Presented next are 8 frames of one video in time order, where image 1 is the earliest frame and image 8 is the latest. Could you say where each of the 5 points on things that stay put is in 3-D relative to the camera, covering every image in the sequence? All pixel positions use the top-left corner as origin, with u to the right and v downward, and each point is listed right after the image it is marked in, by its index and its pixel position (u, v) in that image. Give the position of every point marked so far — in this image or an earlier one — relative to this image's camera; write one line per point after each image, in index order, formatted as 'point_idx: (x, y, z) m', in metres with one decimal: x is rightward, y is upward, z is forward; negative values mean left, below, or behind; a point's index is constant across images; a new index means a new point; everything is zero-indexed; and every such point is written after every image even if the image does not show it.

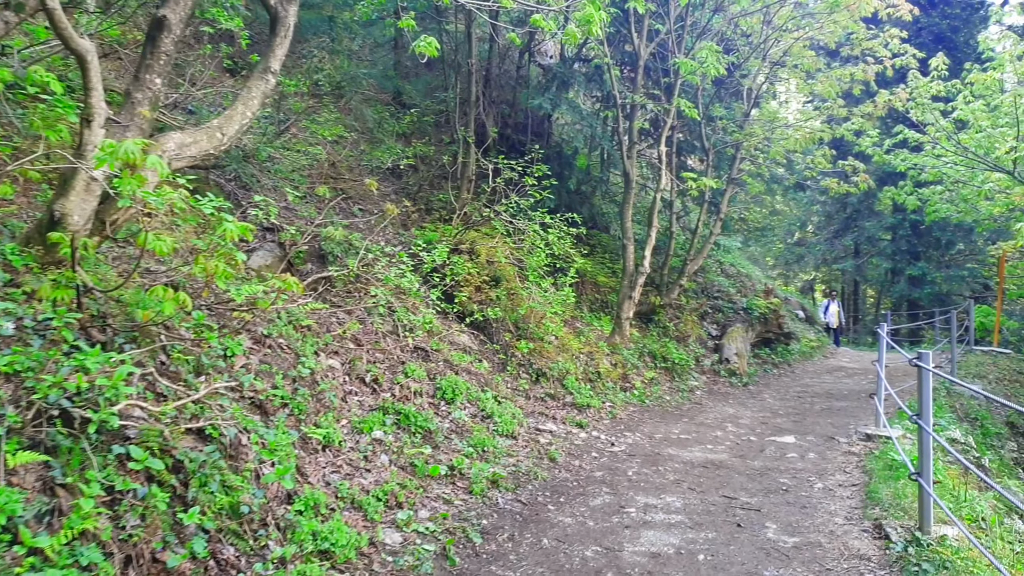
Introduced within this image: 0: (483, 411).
0: (-0.2, -0.9, +5.9) m
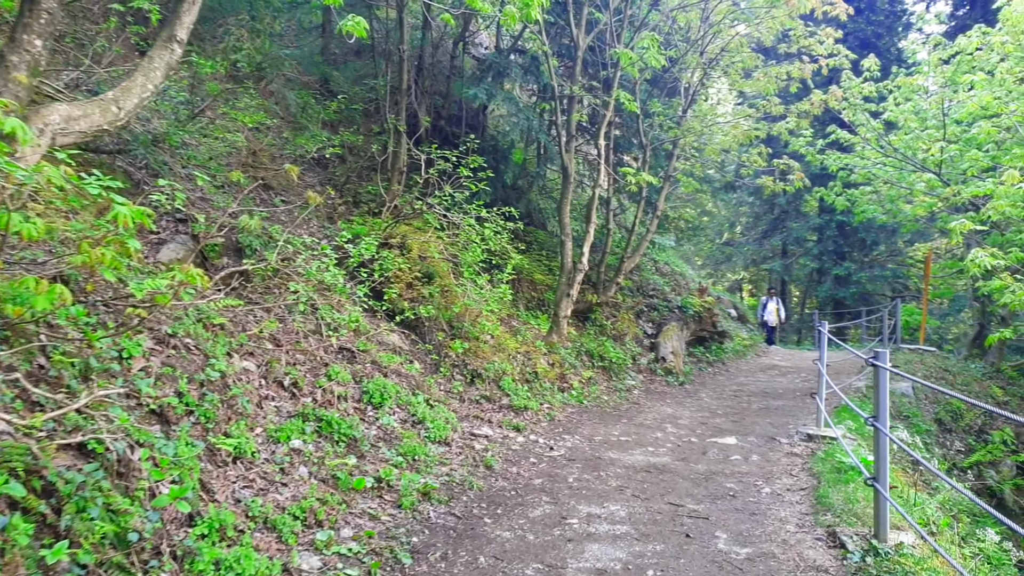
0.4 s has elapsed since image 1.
0: (-0.7, -0.9, +5.5) m
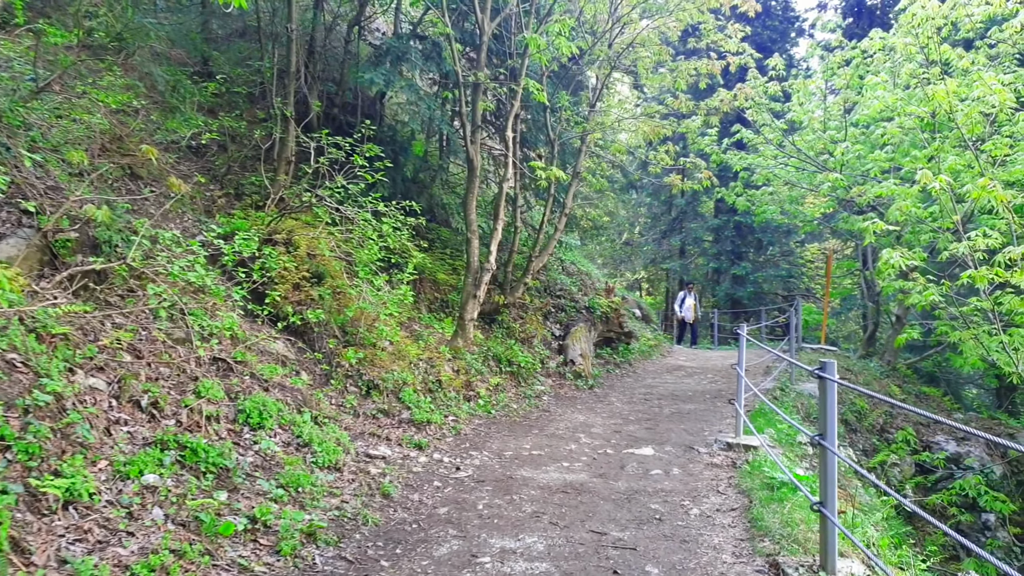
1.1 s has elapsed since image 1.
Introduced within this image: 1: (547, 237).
0: (-1.3, -0.9, +4.8) m
1: (+0.5, +0.7, +11.1) m
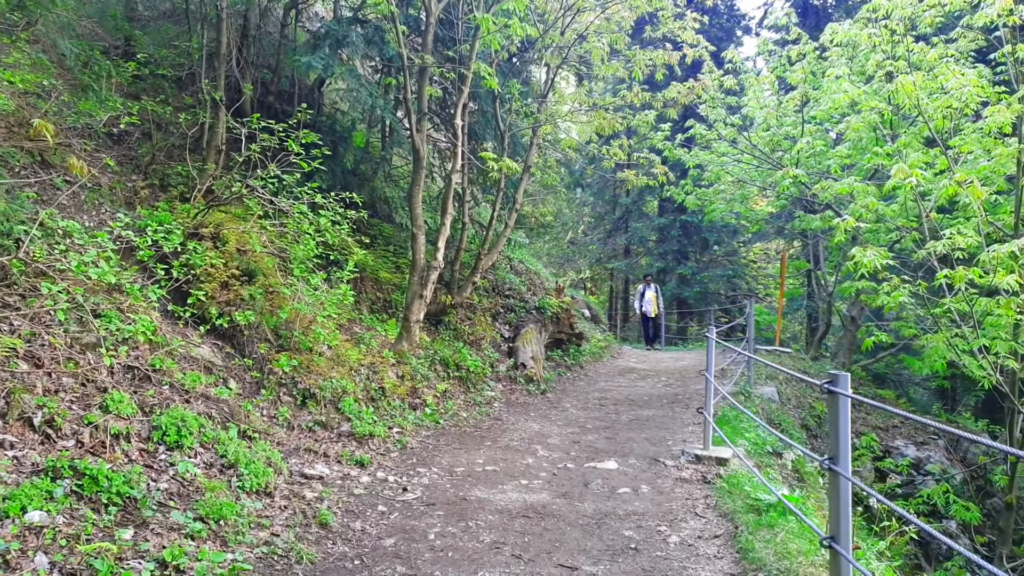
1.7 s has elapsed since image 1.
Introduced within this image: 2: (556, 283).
0: (-1.6, -0.9, +4.2) m
1: (-0.2, +0.7, +10.6) m
2: (+0.8, +0.1, +13.3) m
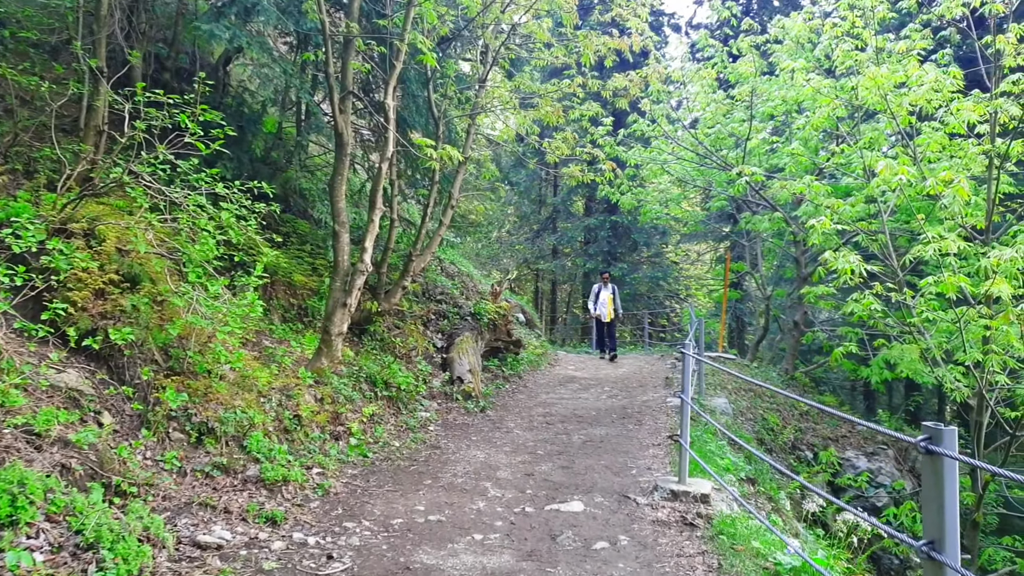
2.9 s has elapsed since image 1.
0: (-1.8, -1.0, +3.1) m
1: (-1.1, +0.7, +9.6) m
2: (-0.4, 0.0, +12.5) m
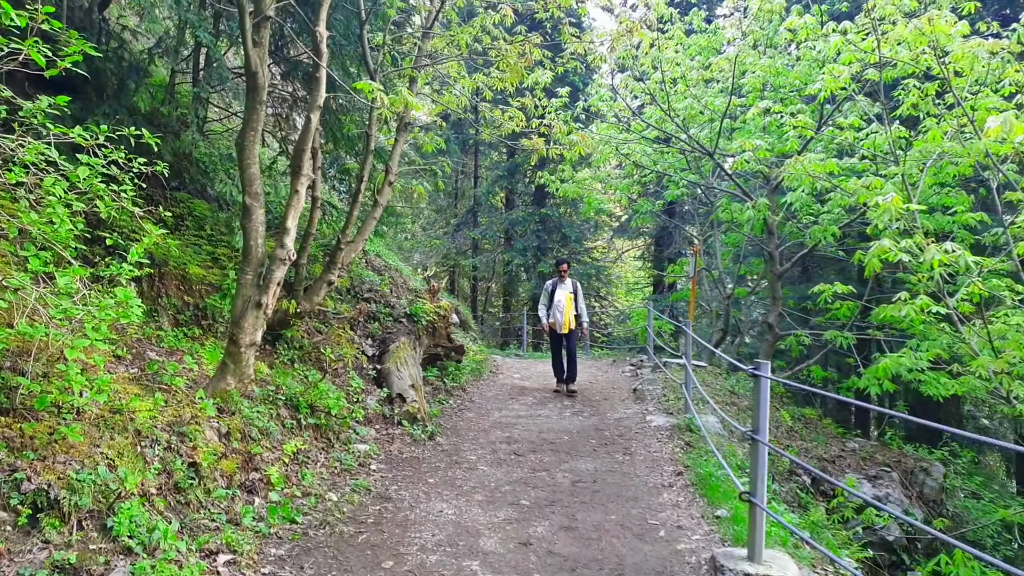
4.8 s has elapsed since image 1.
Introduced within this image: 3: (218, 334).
0: (-1.5, -1.0, +1.5) m
1: (-1.7, +0.7, +8.0) m
2: (-1.3, +0.1, +10.9) m
3: (-2.4, -0.4, +6.4) m
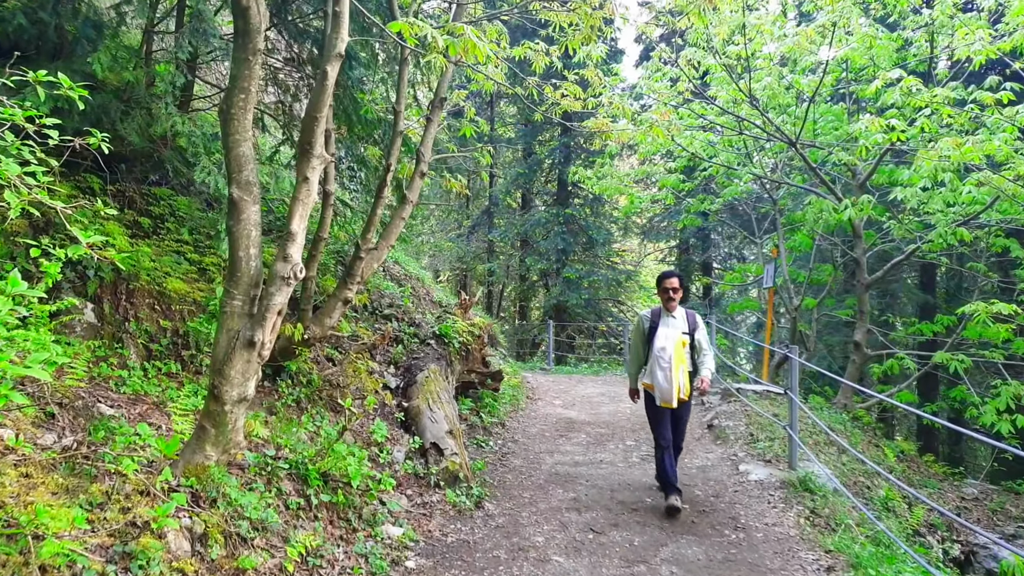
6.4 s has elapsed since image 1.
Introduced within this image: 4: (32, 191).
0: (-1.1, -1.1, +0.1) m
1: (-1.2, +0.6, +6.6) m
2: (-0.9, -0.1, +9.5) m
3: (-2.0, -0.5, +5.0) m
4: (-1.7, +0.3, +2.7) m
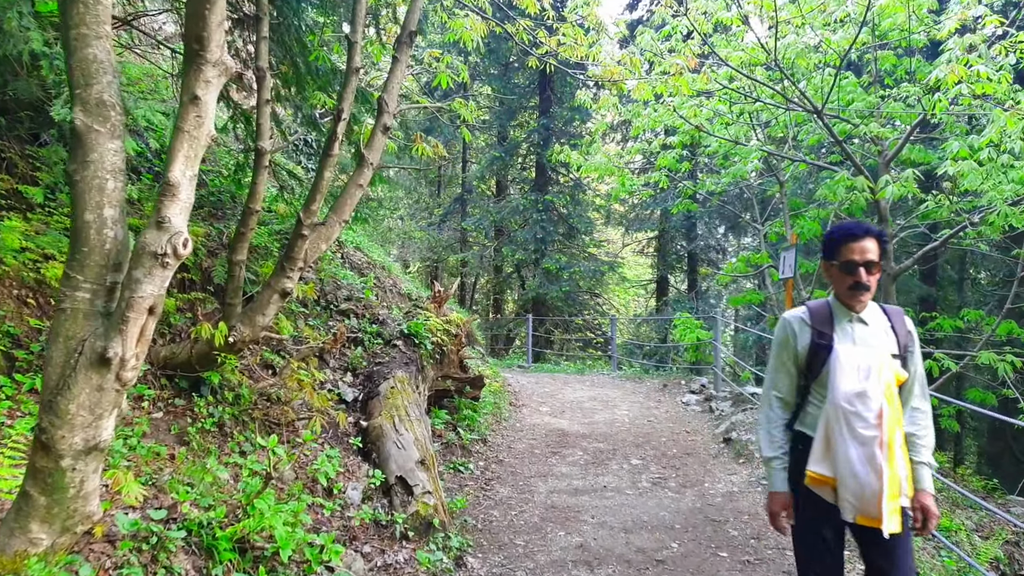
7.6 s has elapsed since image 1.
0: (-1.0, -1.1, -1.1) m
1: (-1.3, +0.7, +5.4) m
2: (-1.1, +0.1, +8.3) m
3: (-2.1, -0.5, +3.7) m
4: (-1.6, +0.4, +1.5) m
